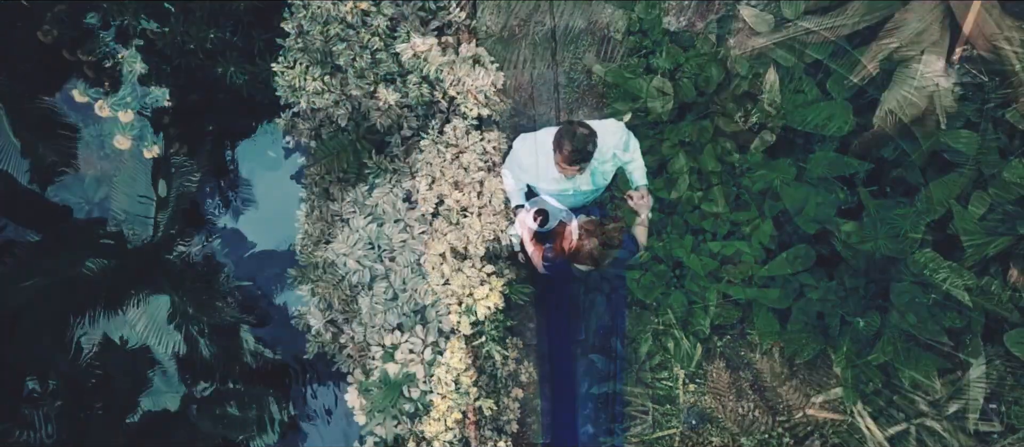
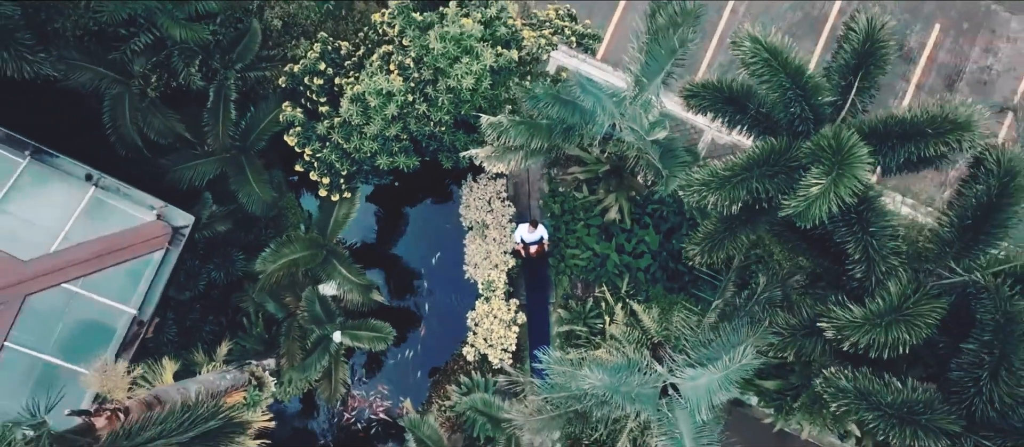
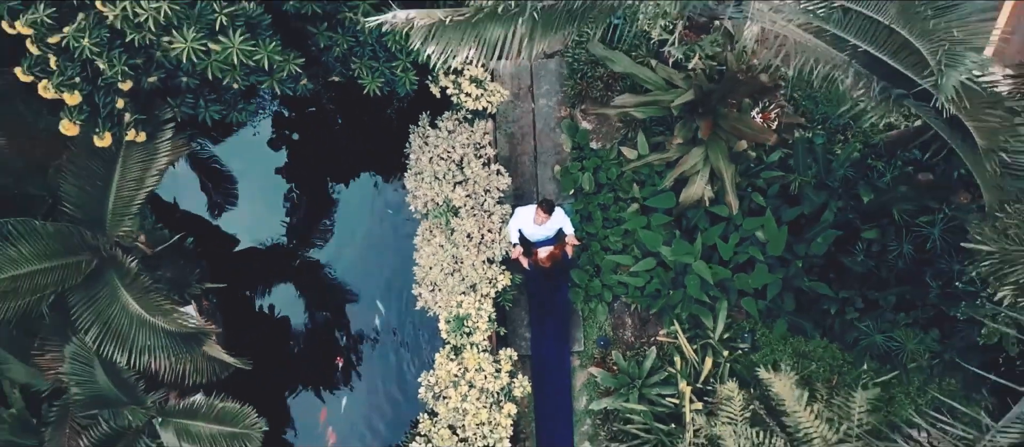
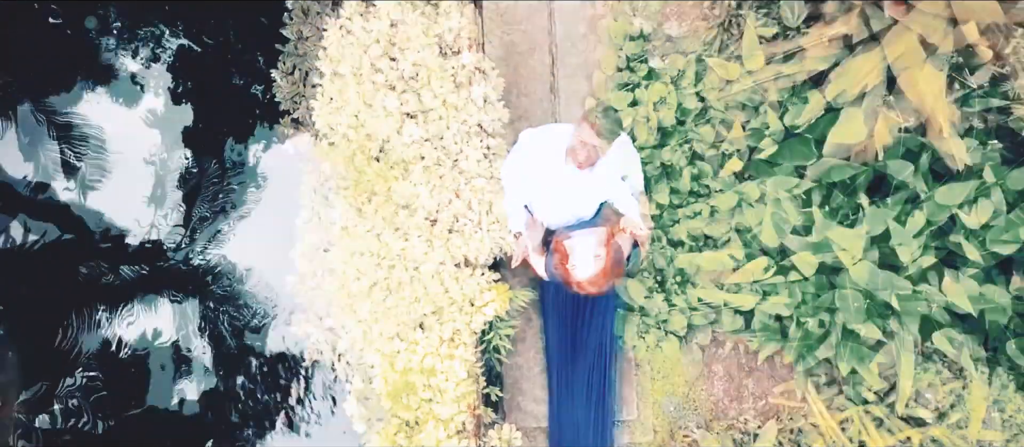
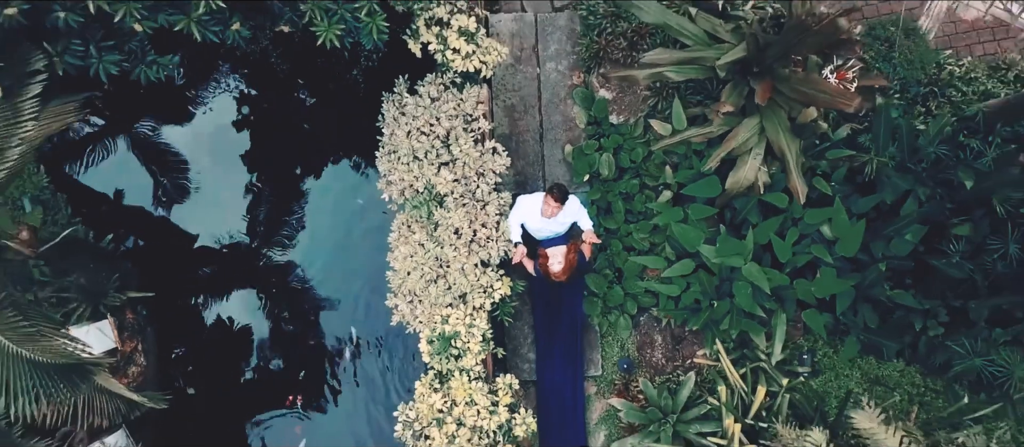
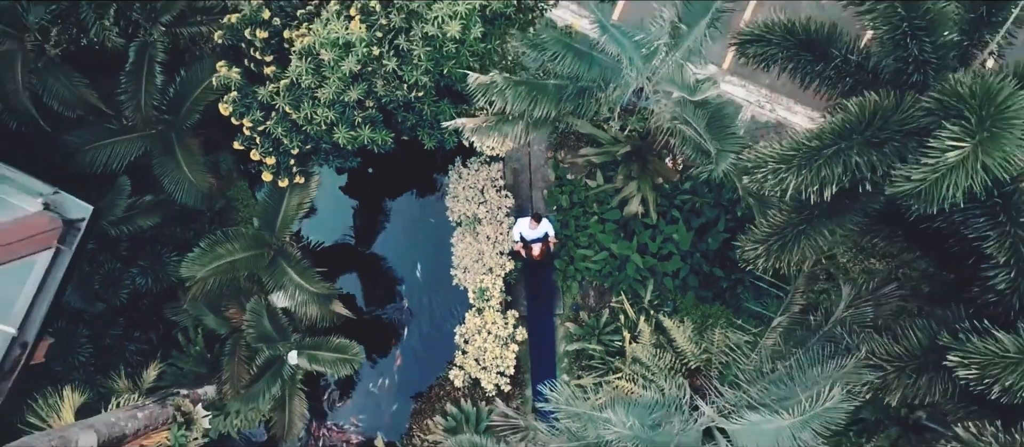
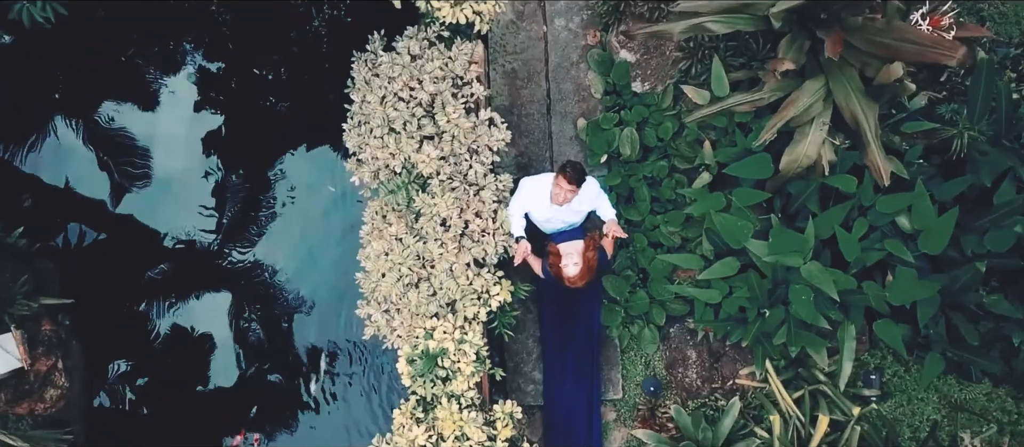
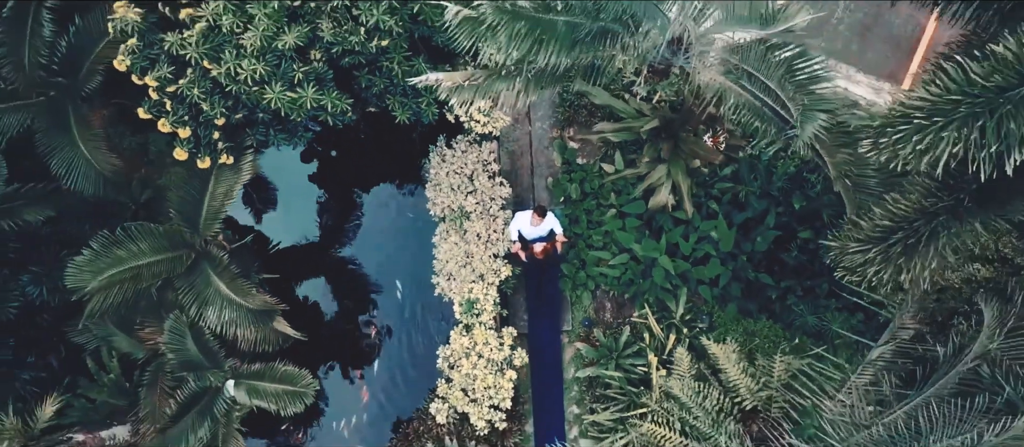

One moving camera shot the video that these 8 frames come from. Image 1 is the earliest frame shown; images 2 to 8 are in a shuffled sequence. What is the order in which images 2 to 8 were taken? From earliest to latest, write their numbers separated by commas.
4, 7, 5, 3, 8, 6, 2
